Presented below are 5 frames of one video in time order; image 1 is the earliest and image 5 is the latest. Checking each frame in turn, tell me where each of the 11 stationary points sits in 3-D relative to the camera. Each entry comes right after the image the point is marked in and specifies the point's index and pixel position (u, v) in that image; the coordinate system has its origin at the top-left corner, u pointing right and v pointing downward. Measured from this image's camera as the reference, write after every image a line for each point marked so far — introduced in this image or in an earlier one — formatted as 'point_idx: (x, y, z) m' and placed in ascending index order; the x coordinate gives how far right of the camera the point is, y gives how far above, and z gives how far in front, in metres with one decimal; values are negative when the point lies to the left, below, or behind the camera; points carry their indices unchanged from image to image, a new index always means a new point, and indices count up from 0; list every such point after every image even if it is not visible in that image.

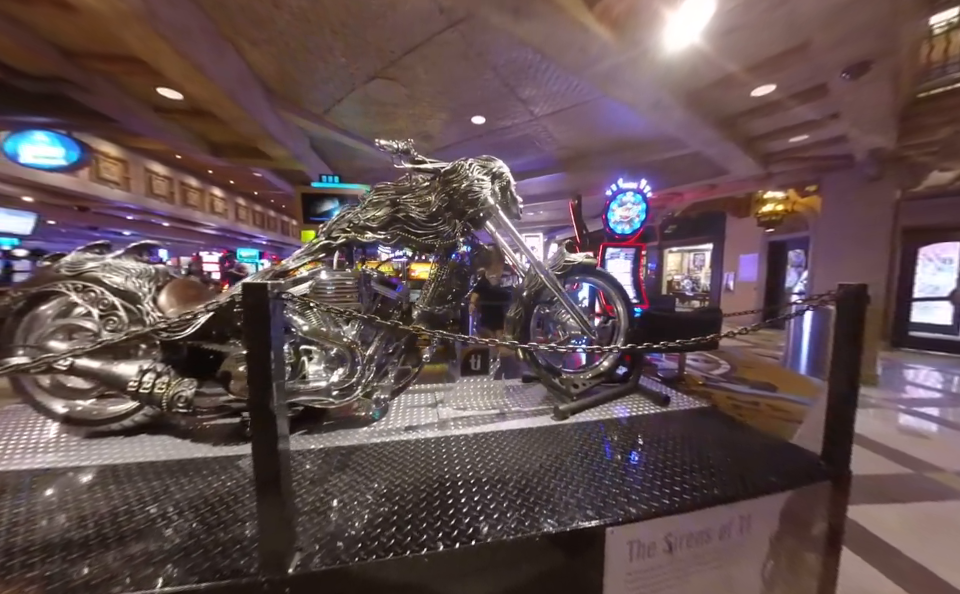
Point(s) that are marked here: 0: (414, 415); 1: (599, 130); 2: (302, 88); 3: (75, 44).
0: (-0.4, -0.7, +1.8) m
1: (+1.7, +2.5, +4.6) m
2: (-2.0, +2.3, +3.5) m
3: (-3.1, +2.0, +2.5) m
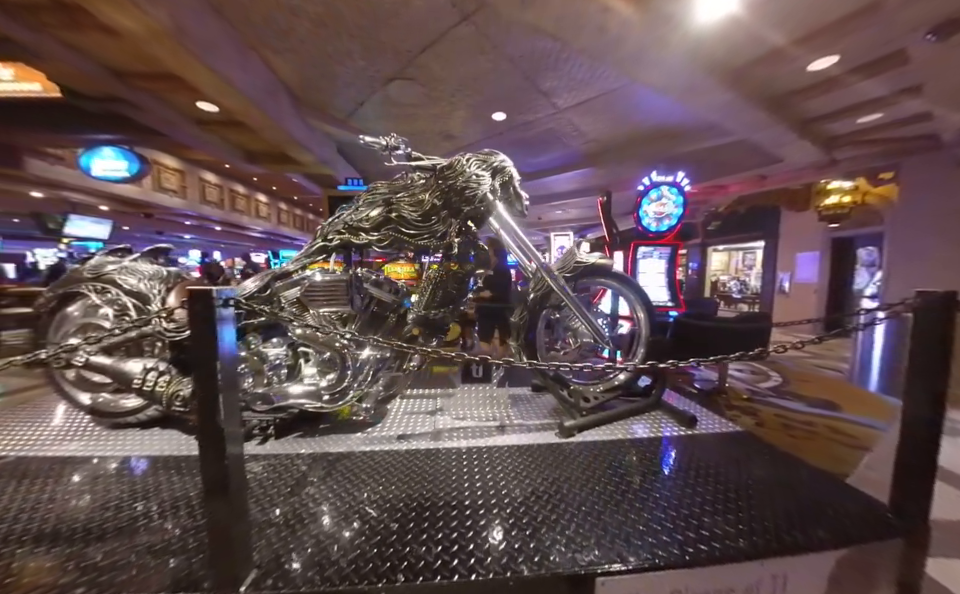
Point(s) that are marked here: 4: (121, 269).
0: (-0.4, -0.7, +1.7) m
1: (+2.0, +2.4, +4.2) m
2: (-1.8, +2.3, +3.6) m
3: (-3.0, +2.0, +2.7) m
4: (-1.9, +0.1, +1.7) m
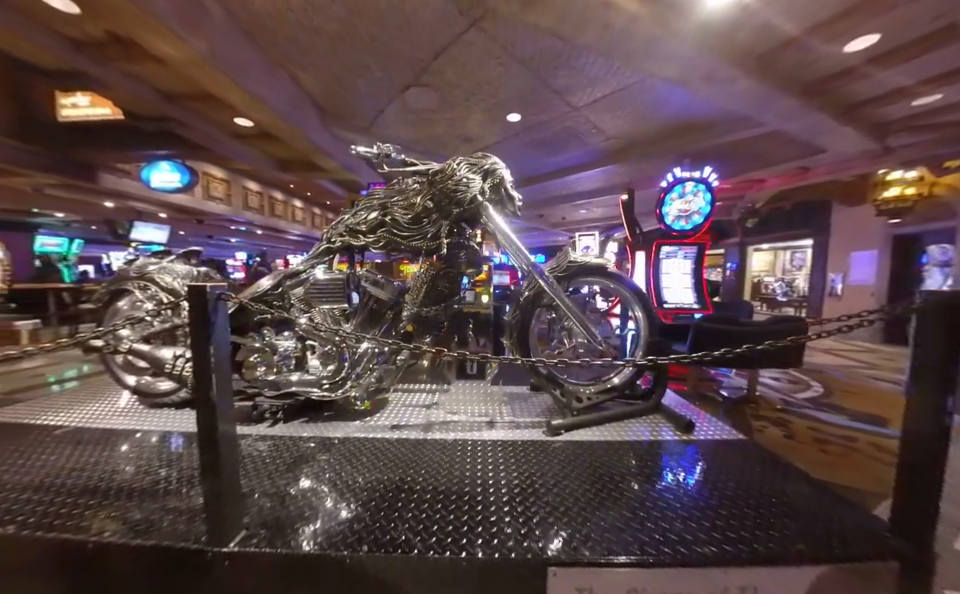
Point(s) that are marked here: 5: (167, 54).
0: (-0.4, -0.7, +1.8) m
1: (+2.2, +2.4, +4.1) m
2: (-1.6, +2.3, +3.8) m
3: (-3.0, +2.0, +3.0) m
4: (-1.9, +0.2, +1.9) m
5: (-2.5, +1.9, +2.5) m
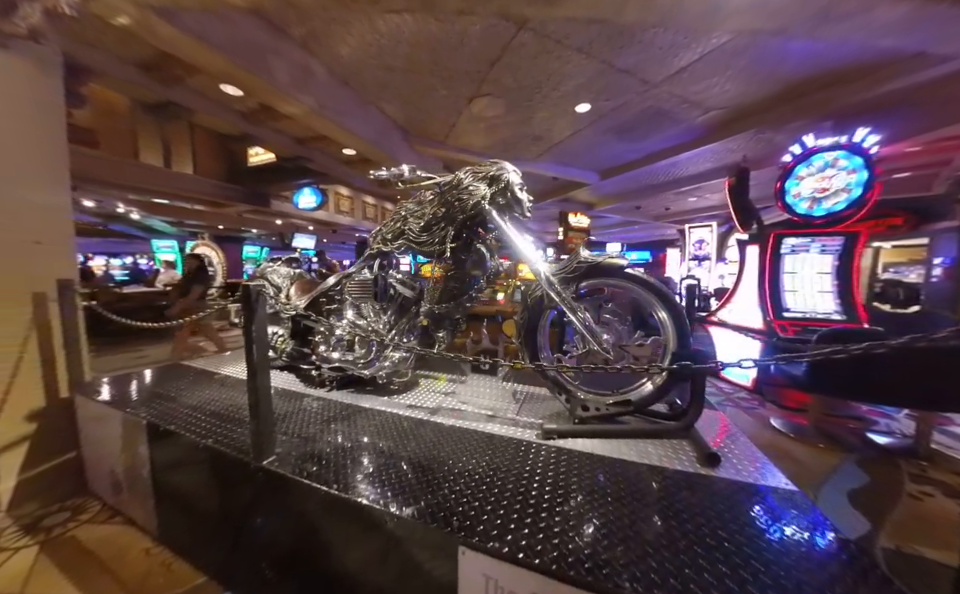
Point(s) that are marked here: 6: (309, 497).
0: (-0.4, -0.7, +2.1) m
1: (+3.0, +2.4, +3.4) m
2: (-0.8, +2.4, +4.3) m
3: (-2.3, +2.1, +4.0) m
4: (-1.7, +0.2, +2.7) m
5: (-2.0, +2.0, +3.3) m
6: (-0.7, -0.8, +1.3) m
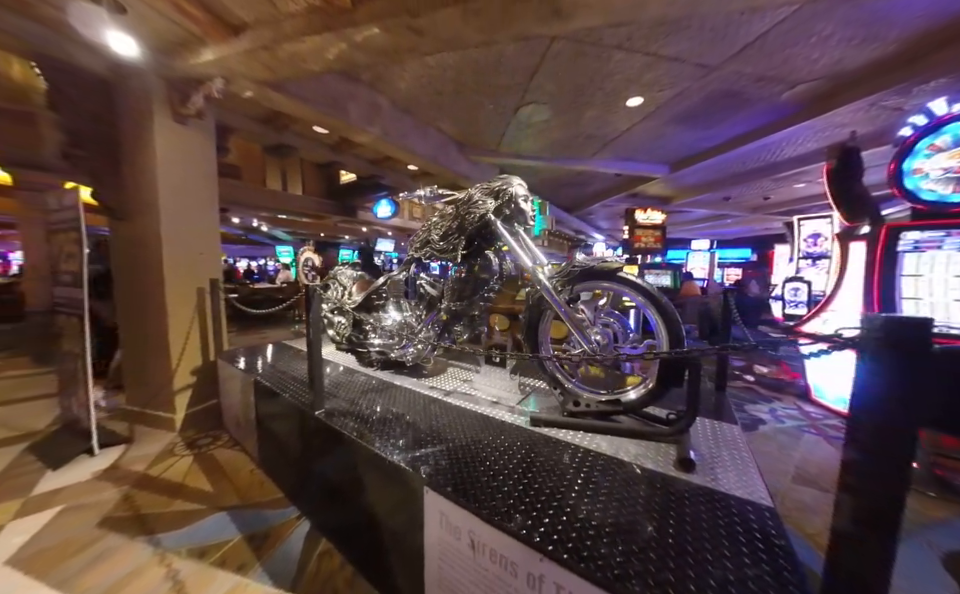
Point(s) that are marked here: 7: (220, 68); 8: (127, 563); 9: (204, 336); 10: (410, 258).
0: (-0.3, -0.7, +2.5) m
1: (+3.3, +2.3, +2.8) m
2: (0.0, +2.4, +4.7) m
3: (-1.6, +2.1, +4.8) m
4: (-1.4, +0.3, +3.3) m
5: (-1.5, +2.0, +4.0) m
6: (-0.8, -0.8, +1.8) m
7: (-2.2, +1.9, +2.6) m
8: (-1.9, -1.4, +1.7) m
9: (-2.8, -0.4, +3.2) m
10: (-0.5, +0.3, +2.5) m
